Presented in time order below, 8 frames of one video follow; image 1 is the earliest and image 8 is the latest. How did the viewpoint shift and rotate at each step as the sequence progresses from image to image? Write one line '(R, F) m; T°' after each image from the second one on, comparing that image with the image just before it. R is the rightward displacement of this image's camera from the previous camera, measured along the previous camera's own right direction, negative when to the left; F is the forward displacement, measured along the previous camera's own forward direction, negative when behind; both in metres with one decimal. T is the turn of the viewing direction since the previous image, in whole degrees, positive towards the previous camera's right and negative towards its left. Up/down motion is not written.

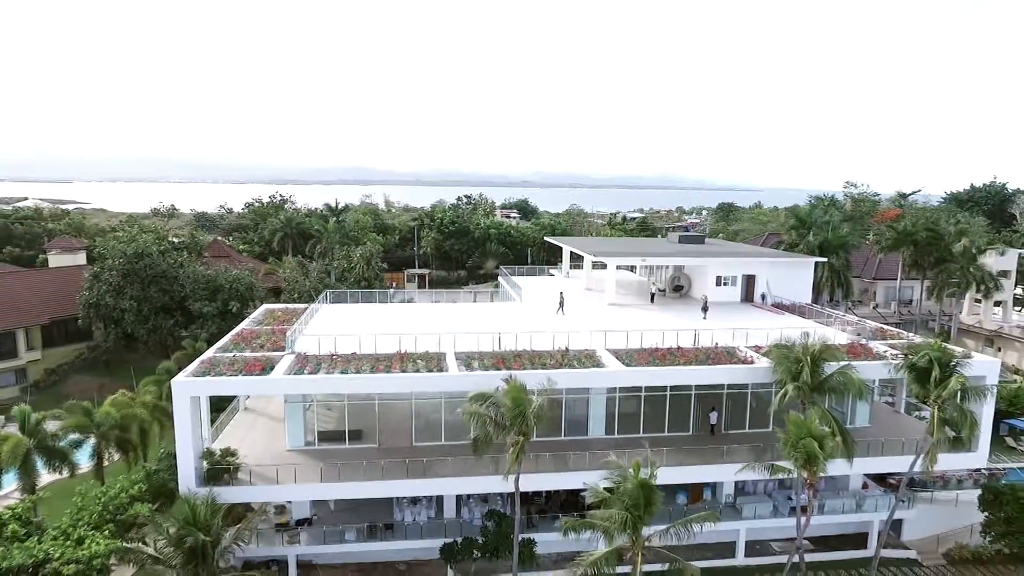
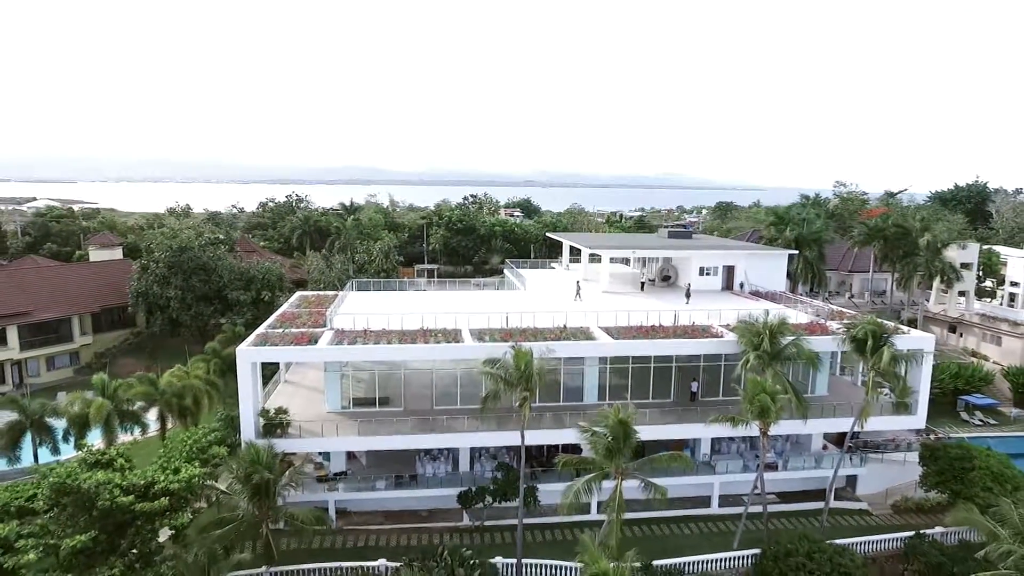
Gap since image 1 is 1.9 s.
(-0.1, -2.9) m; 0°
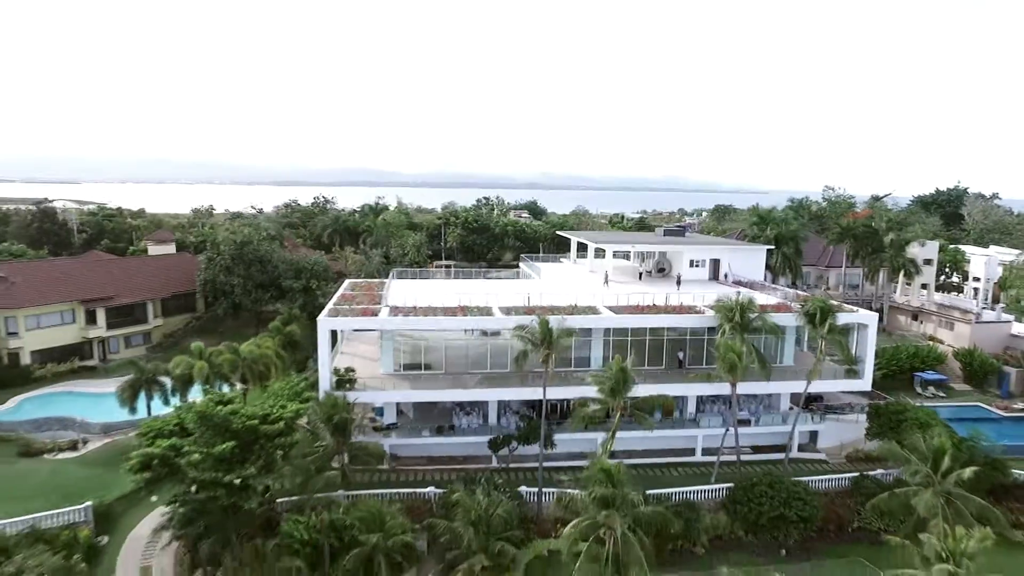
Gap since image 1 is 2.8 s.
(-0.7, -4.5) m; 0°
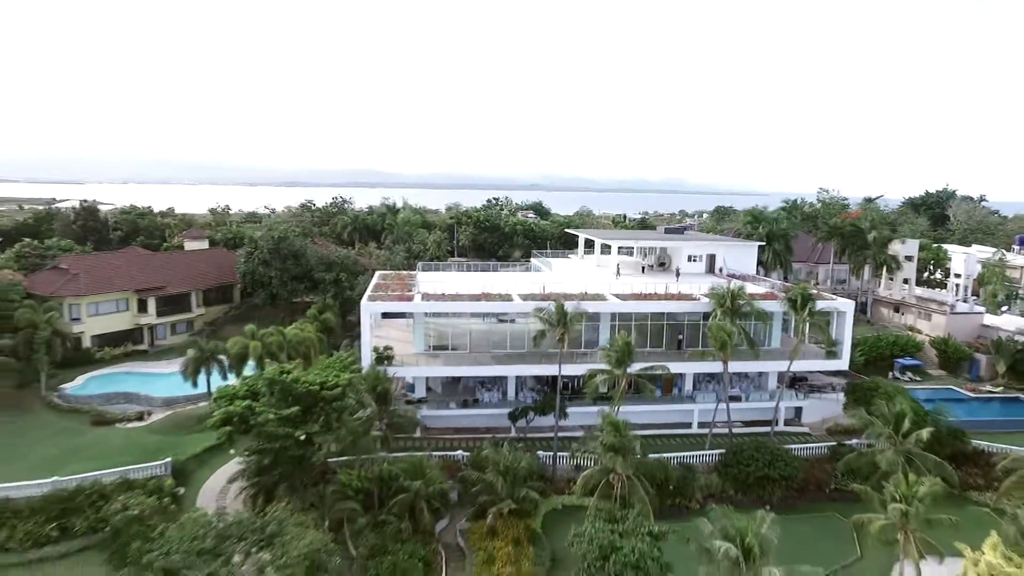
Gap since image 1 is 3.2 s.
(-0.7, -3.1) m; 0°
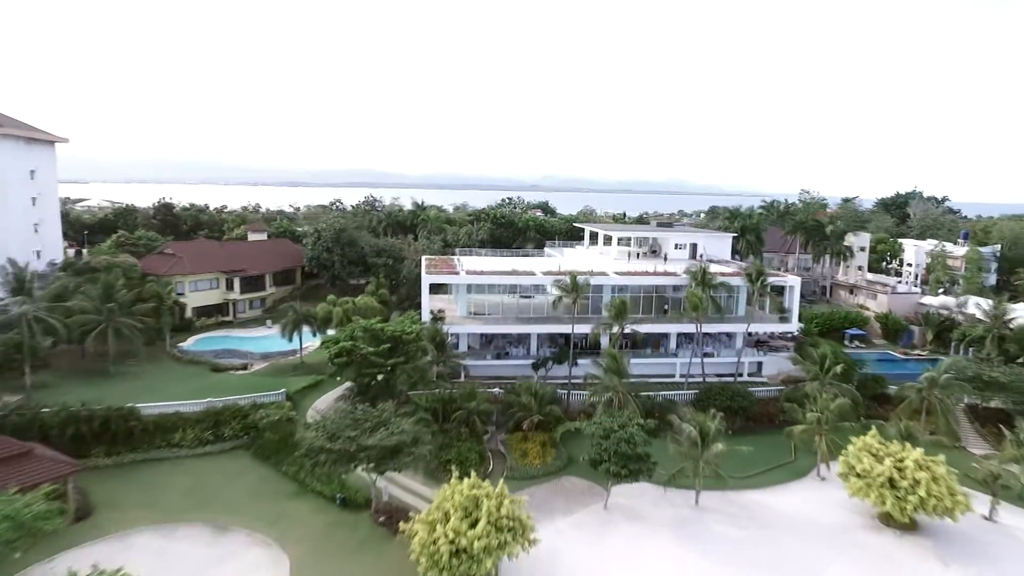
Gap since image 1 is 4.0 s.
(-1.1, -7.9) m; 0°
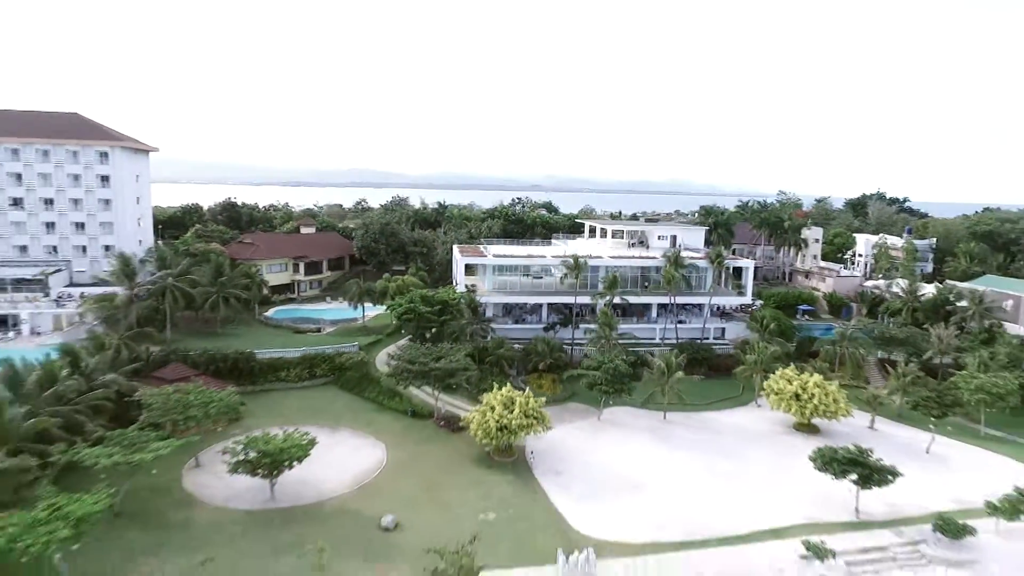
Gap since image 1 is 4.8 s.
(-1.0, -9.8) m; 0°
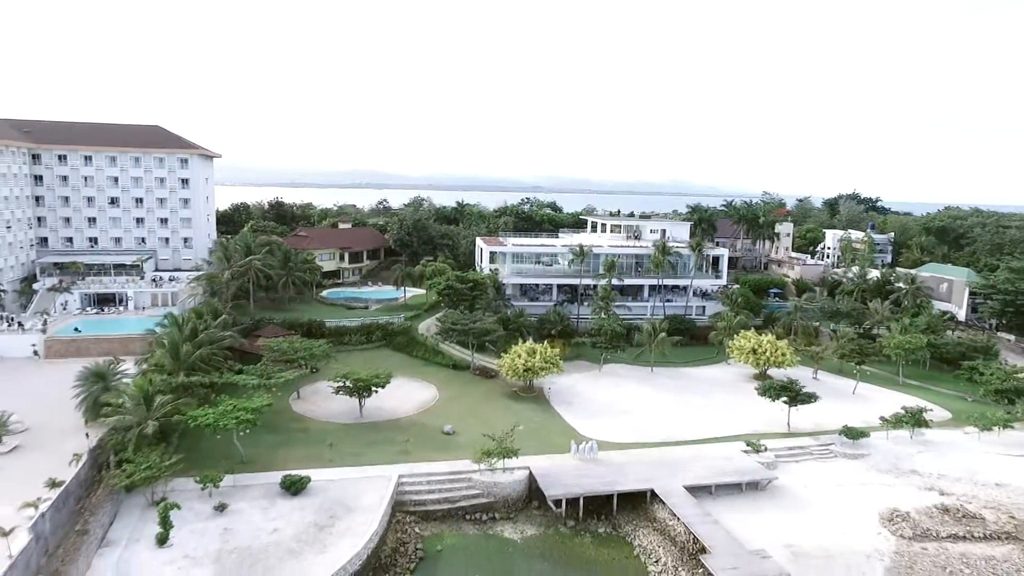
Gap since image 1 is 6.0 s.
(-1.2, -9.1) m; 0°
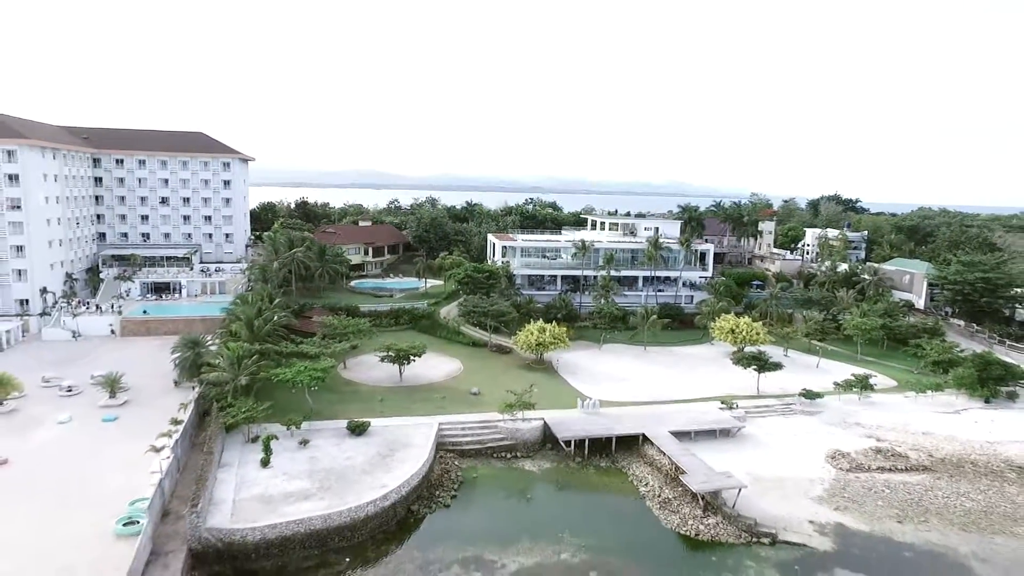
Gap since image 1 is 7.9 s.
(-1.1, -6.6) m; 0°
